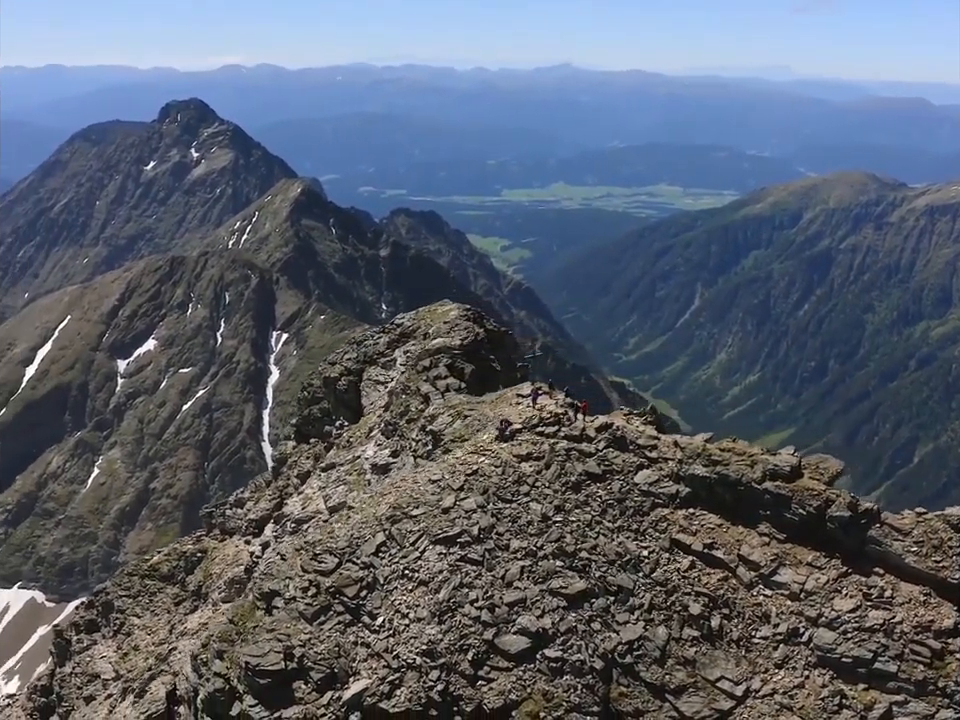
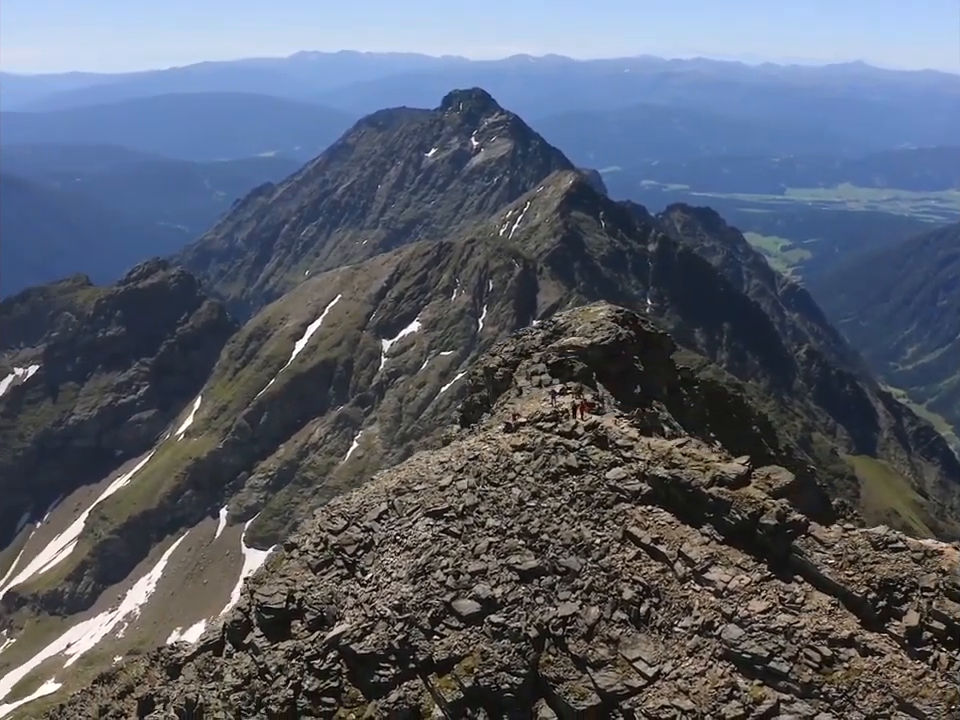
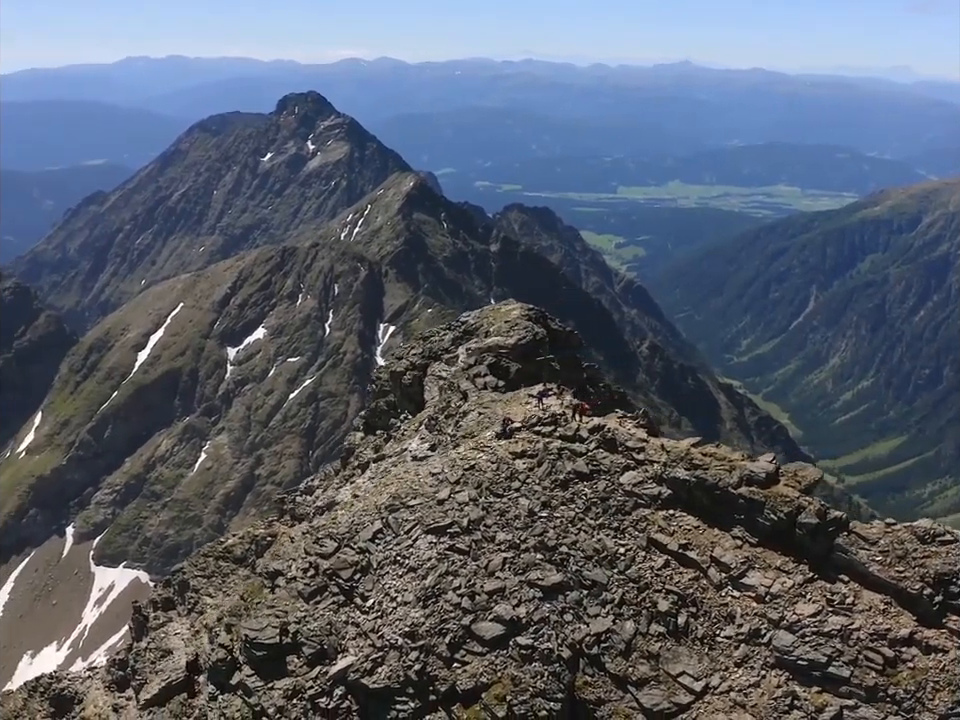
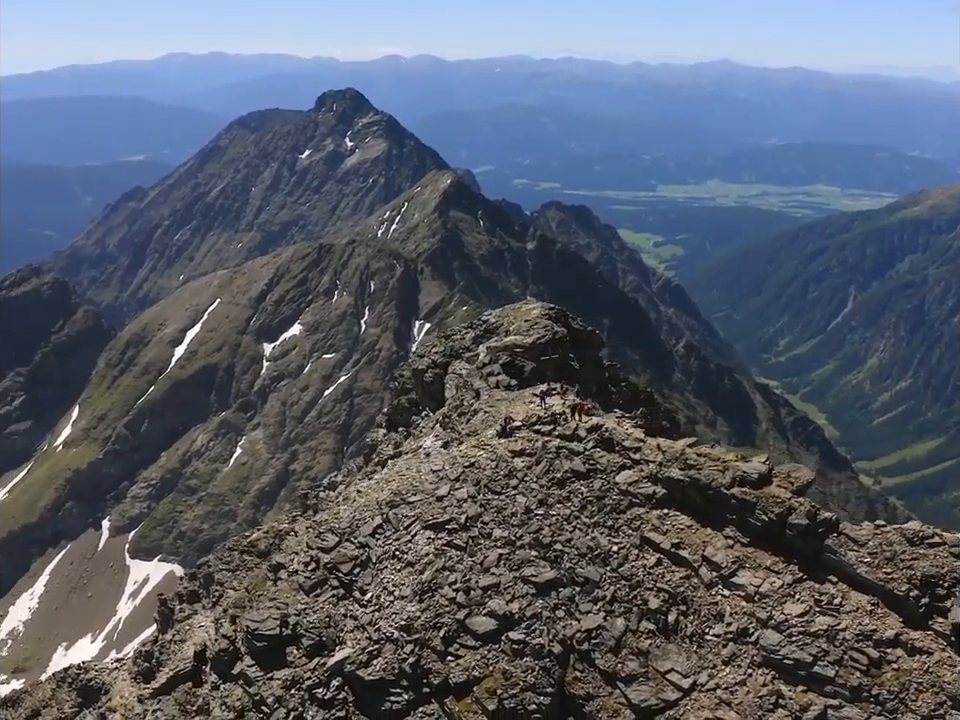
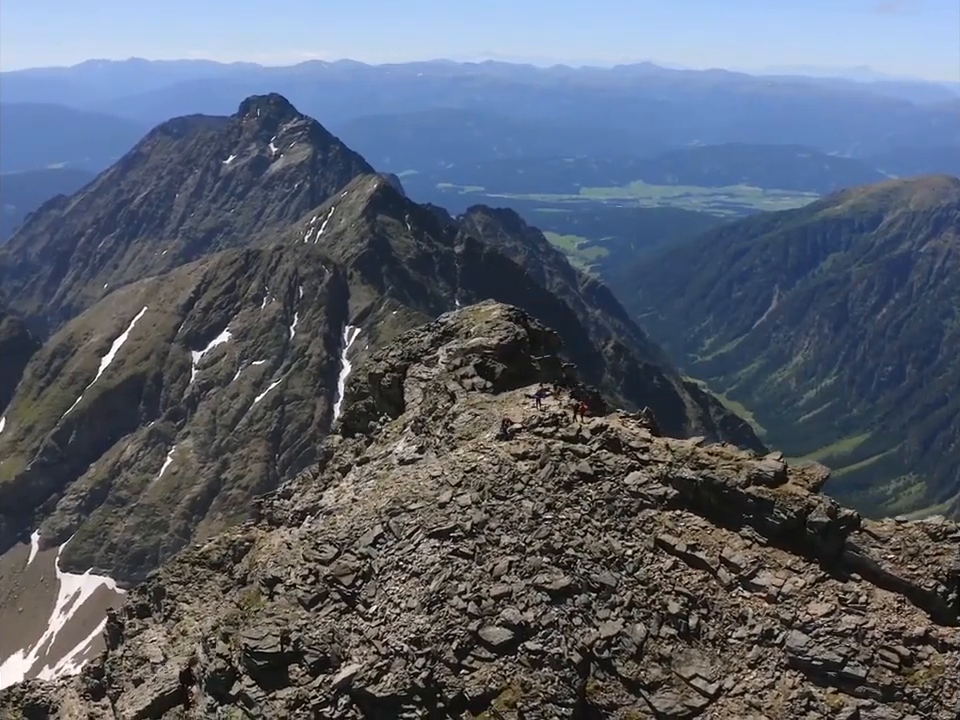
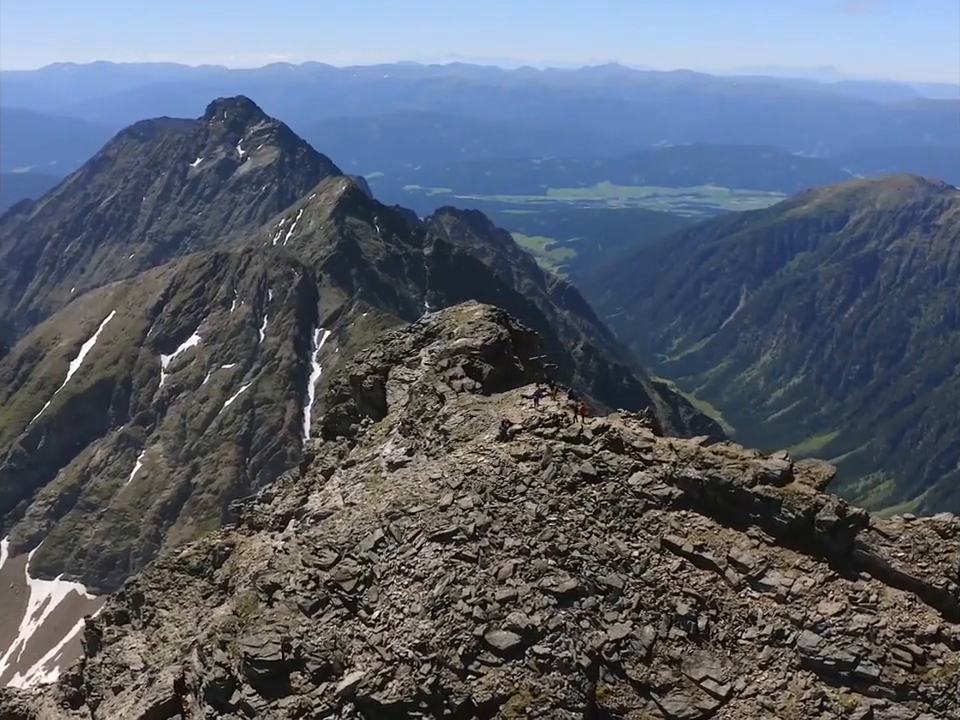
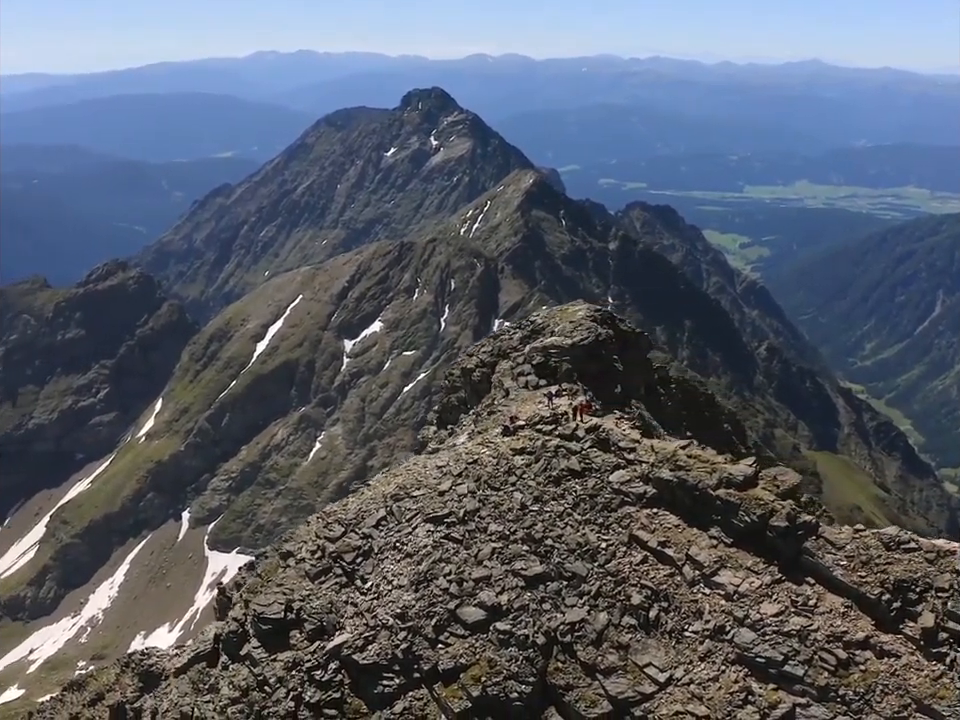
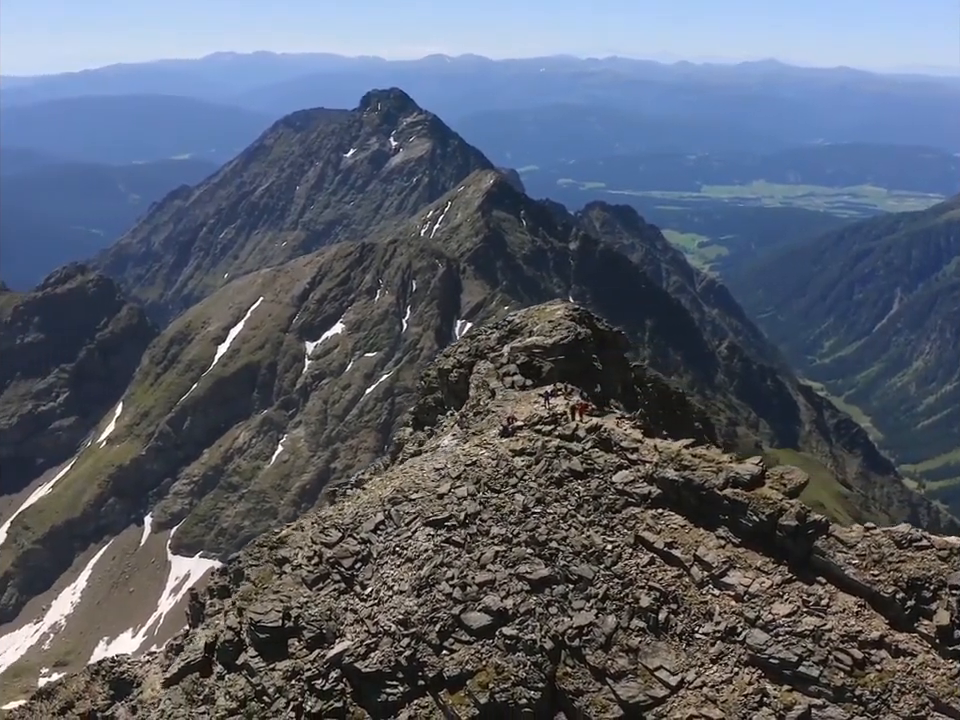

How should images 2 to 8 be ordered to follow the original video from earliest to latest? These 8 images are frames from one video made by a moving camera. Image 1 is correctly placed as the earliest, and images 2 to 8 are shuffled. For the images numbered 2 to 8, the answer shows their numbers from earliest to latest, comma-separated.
6, 5, 3, 4, 8, 7, 2
